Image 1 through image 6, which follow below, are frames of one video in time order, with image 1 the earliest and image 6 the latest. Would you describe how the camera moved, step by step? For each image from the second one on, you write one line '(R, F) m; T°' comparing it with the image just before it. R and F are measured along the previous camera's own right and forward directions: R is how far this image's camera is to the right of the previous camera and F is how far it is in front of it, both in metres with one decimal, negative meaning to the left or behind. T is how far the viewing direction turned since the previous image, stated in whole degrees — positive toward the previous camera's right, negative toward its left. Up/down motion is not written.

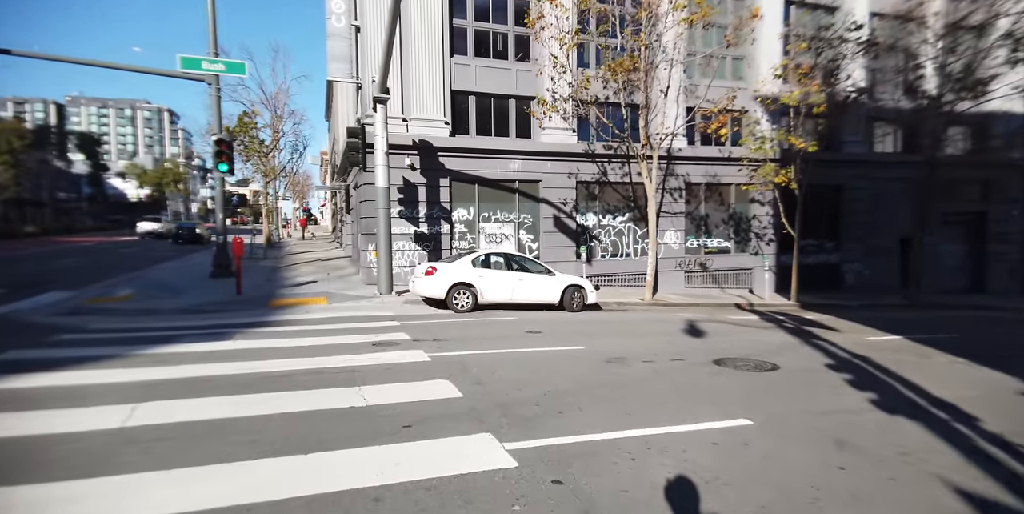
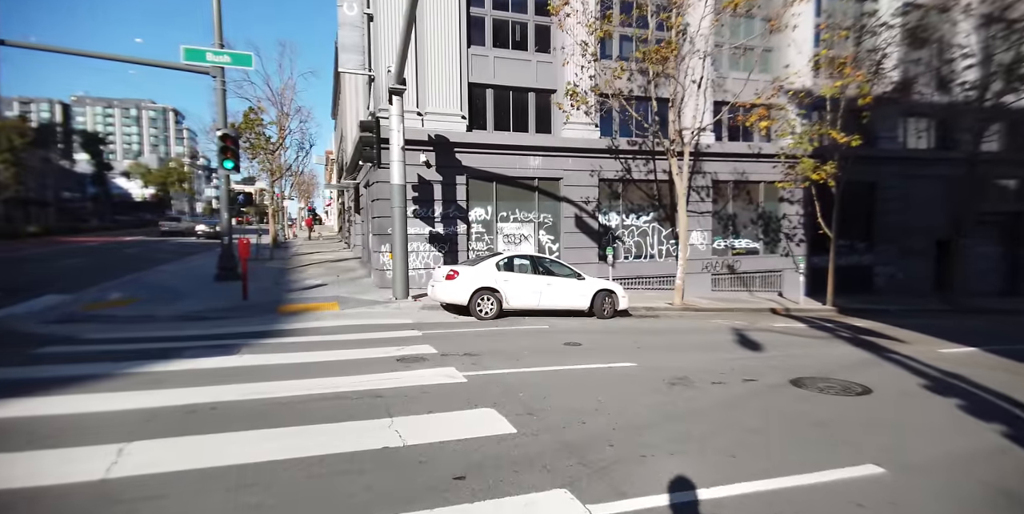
(-0.5, +0.8) m; 0°
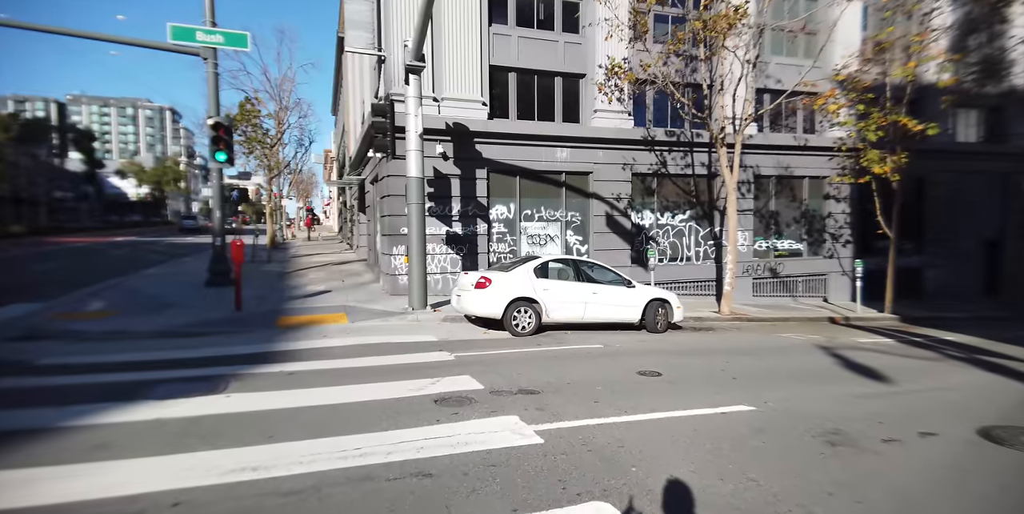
(-0.8, +1.6) m; 0°
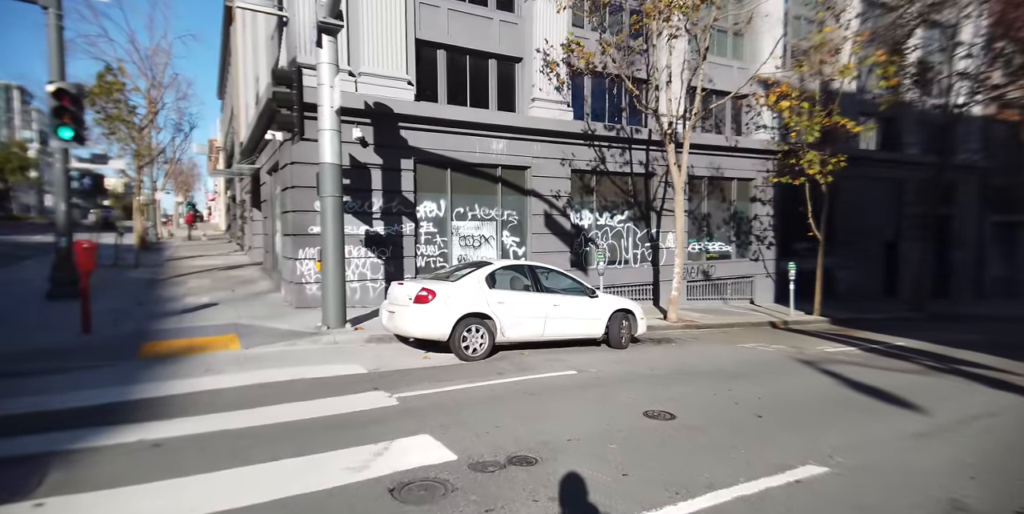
(-0.6, +1.6) m; +11°
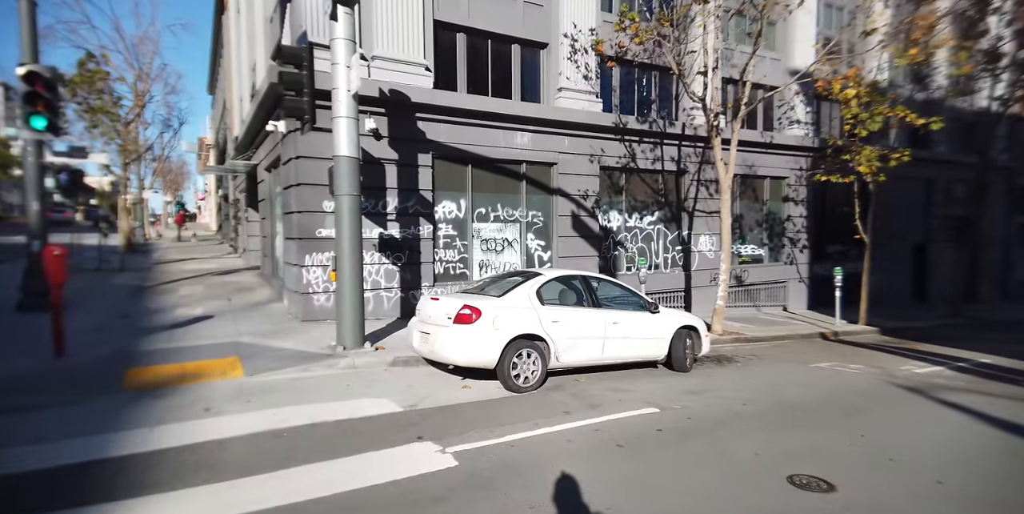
(-0.8, +1.2) m; +1°
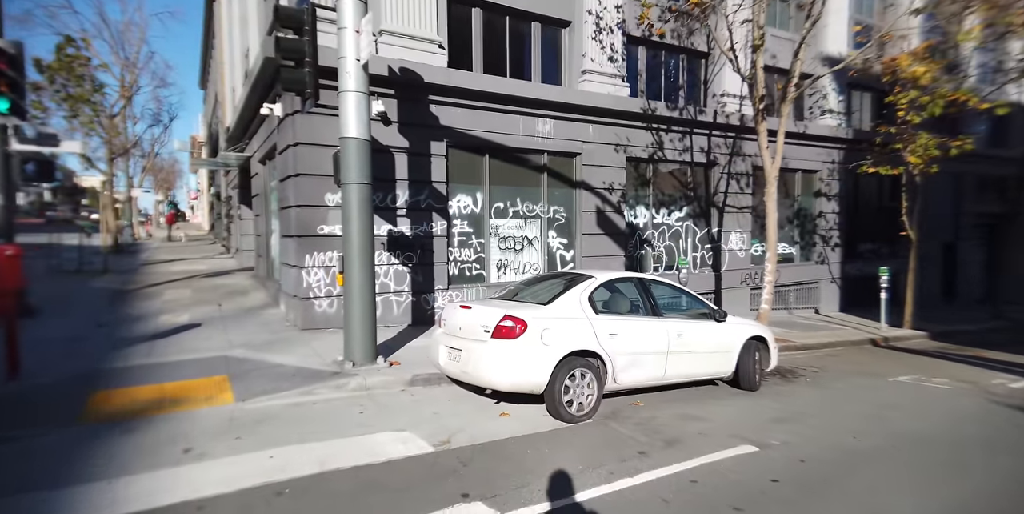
(-0.5, +1.1) m; +1°
